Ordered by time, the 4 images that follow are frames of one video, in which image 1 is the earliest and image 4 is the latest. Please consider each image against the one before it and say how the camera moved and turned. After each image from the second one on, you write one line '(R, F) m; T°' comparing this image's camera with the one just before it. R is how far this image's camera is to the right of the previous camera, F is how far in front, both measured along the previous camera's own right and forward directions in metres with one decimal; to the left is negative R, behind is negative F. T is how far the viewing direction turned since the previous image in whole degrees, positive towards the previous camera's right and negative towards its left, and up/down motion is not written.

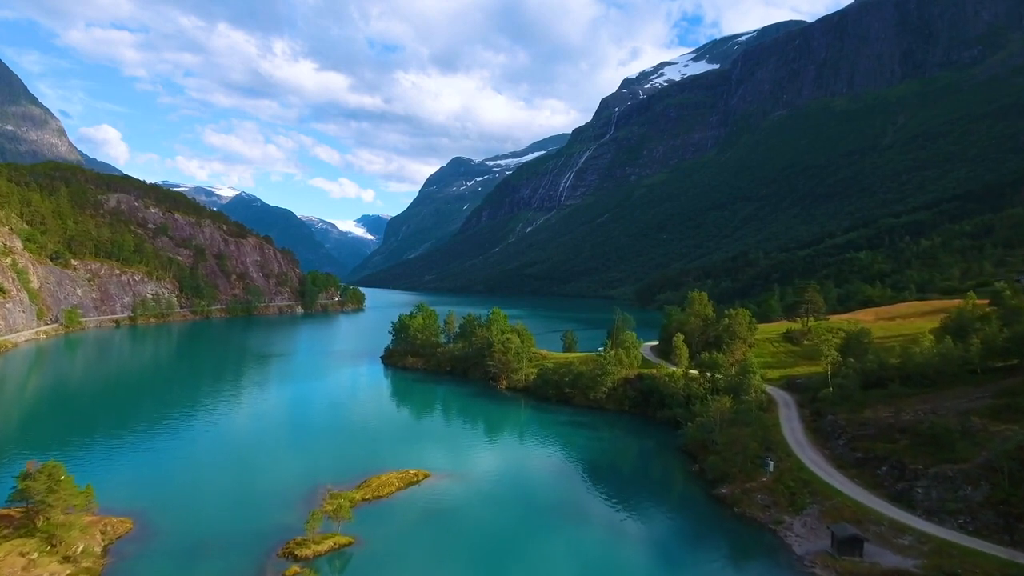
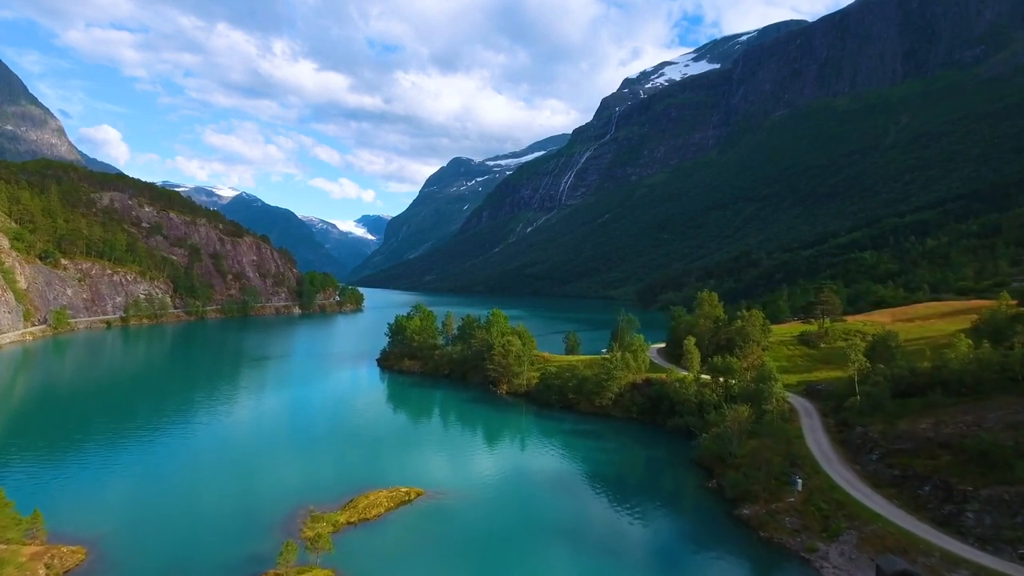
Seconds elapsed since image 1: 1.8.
(0.0, +1.2) m; 0°
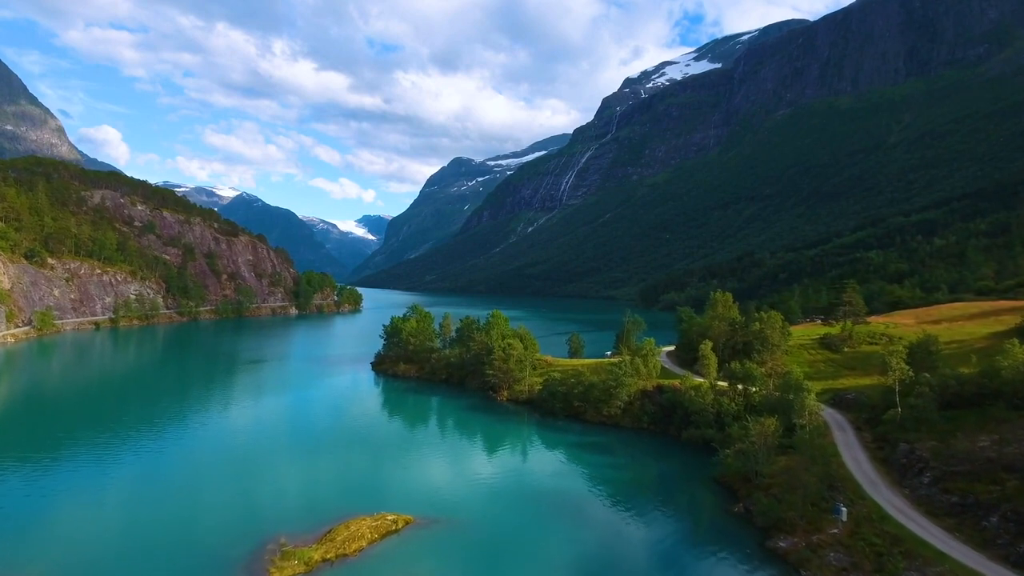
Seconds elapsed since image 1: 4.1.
(0.0, +1.5) m; 0°
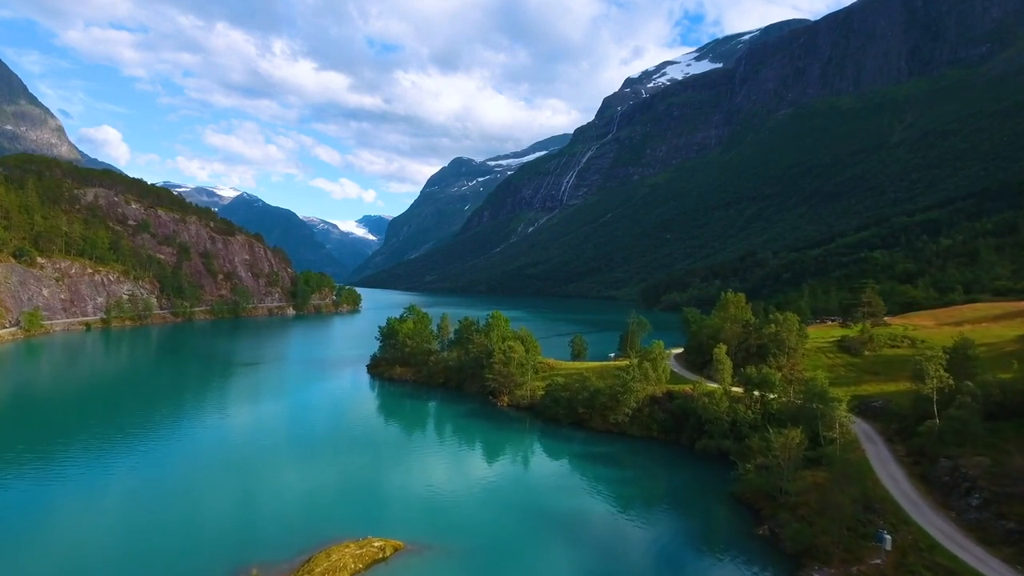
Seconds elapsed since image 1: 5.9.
(0.0, +1.1) m; 0°
